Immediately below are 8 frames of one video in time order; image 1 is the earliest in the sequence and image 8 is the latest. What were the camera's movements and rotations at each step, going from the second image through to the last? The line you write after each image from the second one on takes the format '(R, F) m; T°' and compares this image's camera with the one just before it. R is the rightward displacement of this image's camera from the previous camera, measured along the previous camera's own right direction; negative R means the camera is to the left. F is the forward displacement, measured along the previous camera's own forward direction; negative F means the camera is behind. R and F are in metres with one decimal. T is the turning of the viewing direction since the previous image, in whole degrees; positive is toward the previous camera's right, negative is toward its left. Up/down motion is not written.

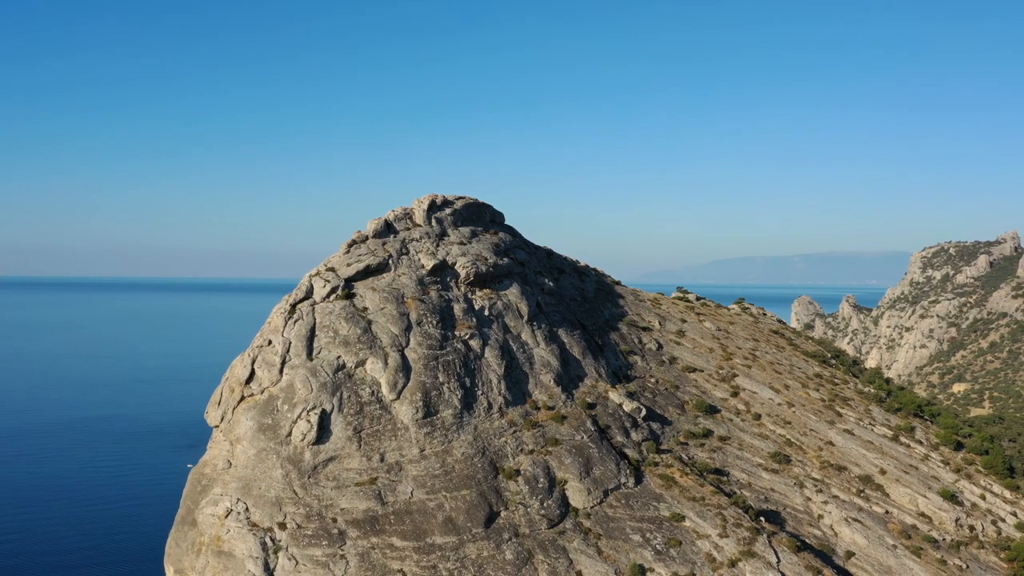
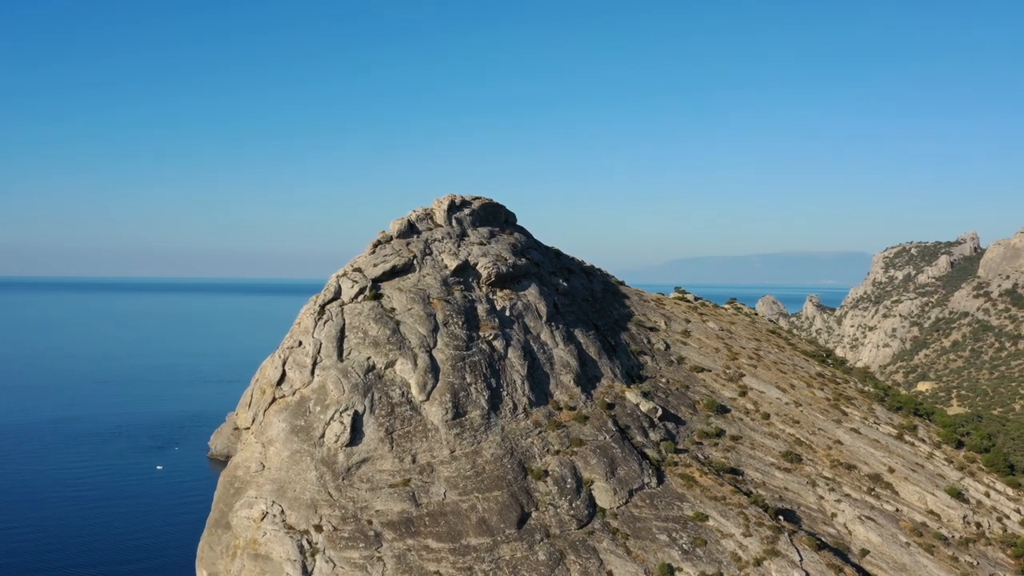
(-1.8, +0.1) m; +1°
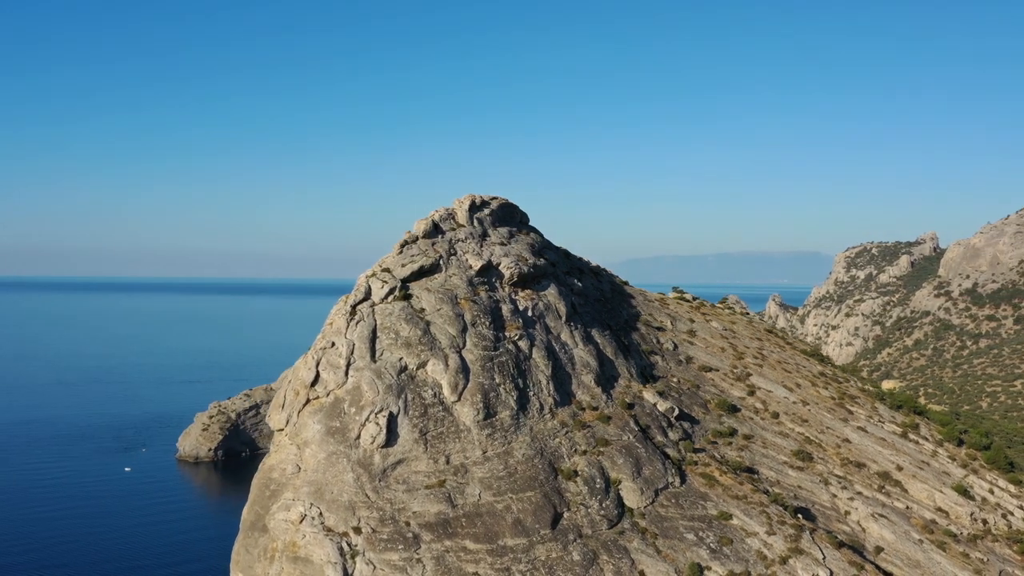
(-1.9, +0.1) m; +1°
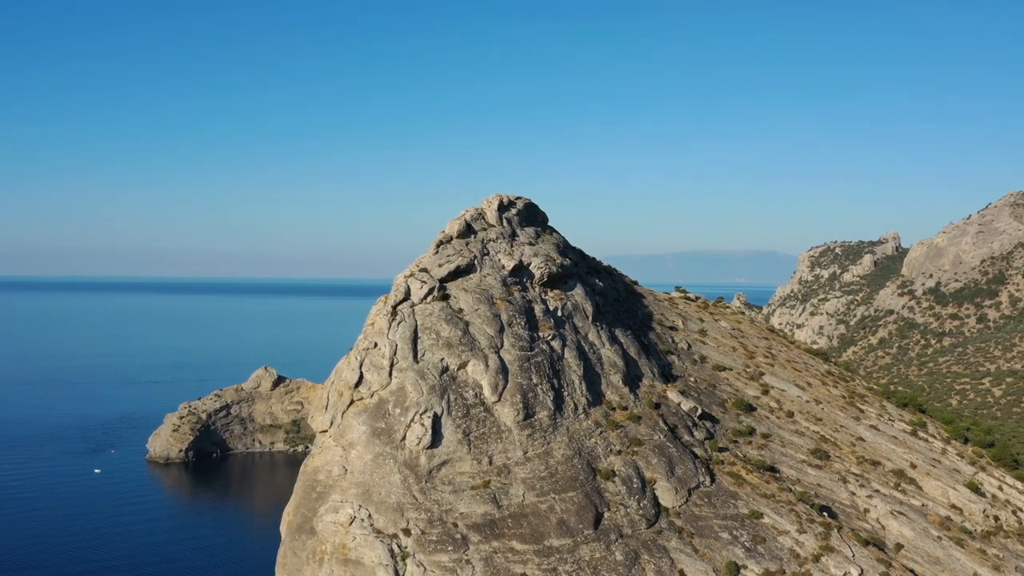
(-2.2, +0.1) m; +1°
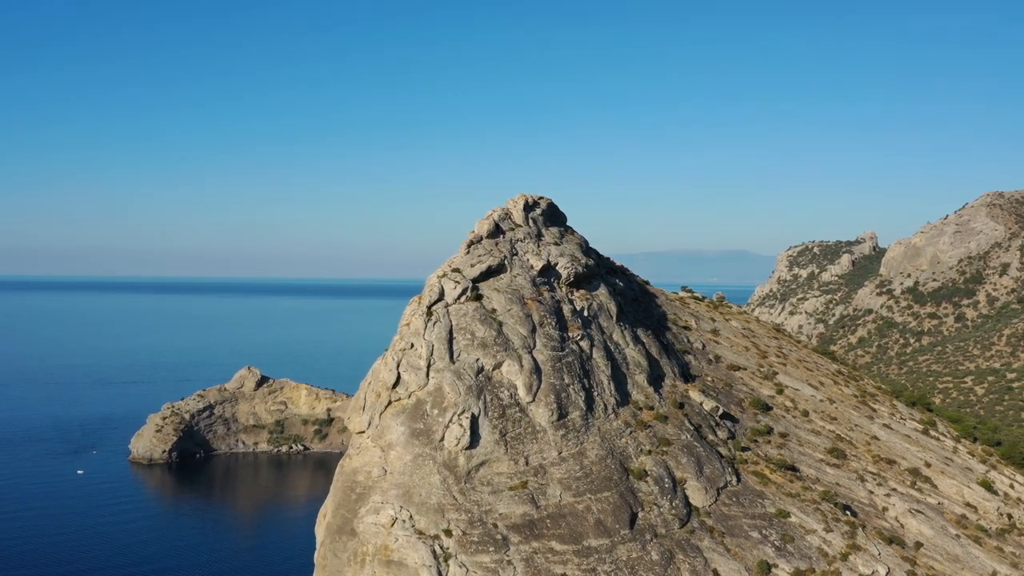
(-1.6, 0.0) m; +1°
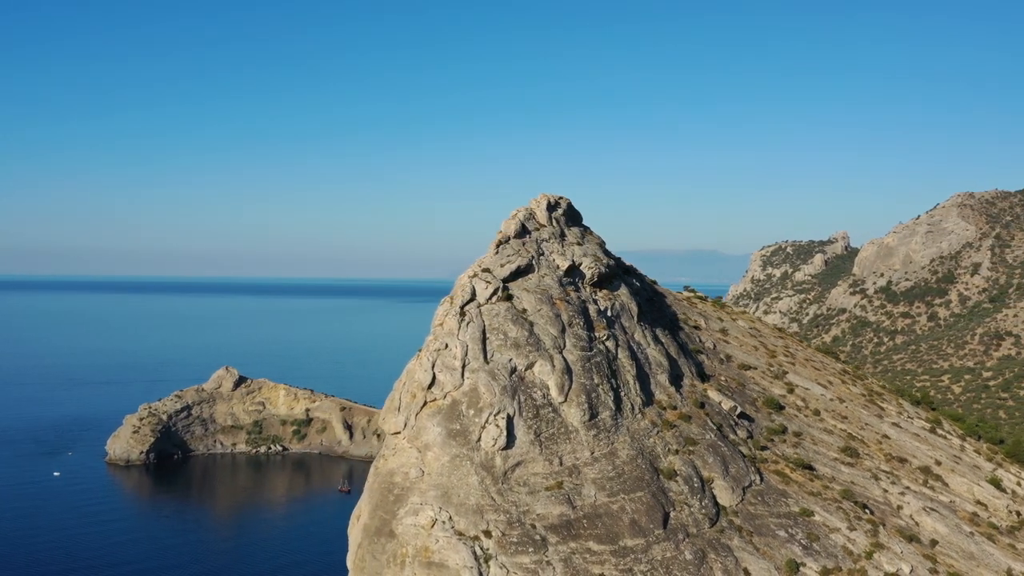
(-1.7, +0.1) m; +1°
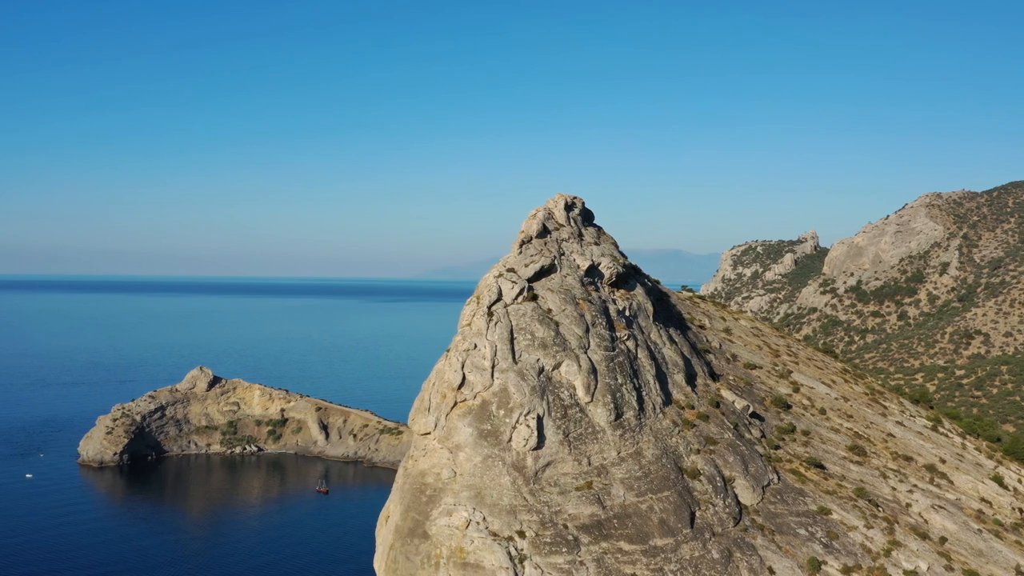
(-1.6, +0.1) m; +1°
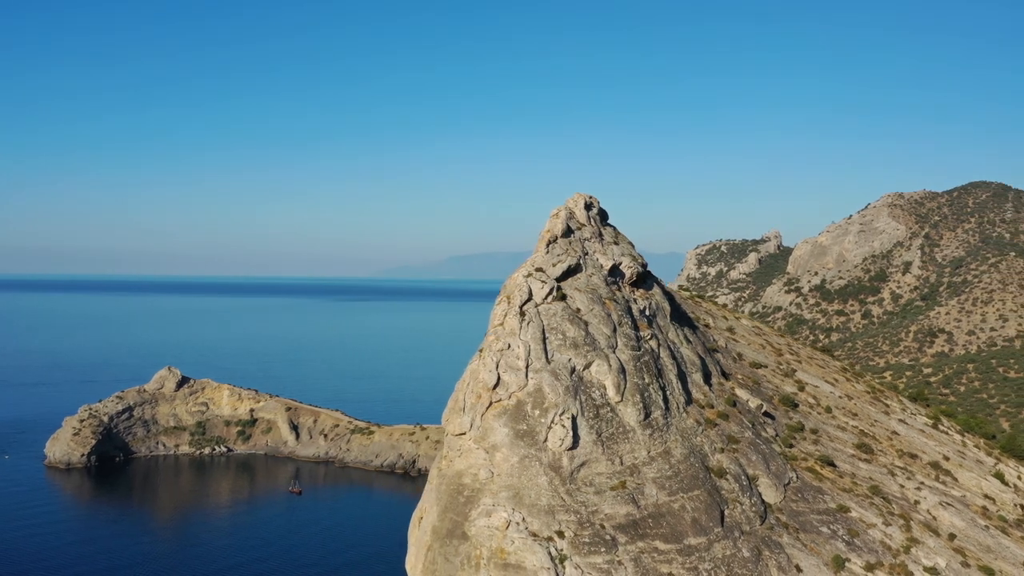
(-1.9, +0.1) m; +1°
